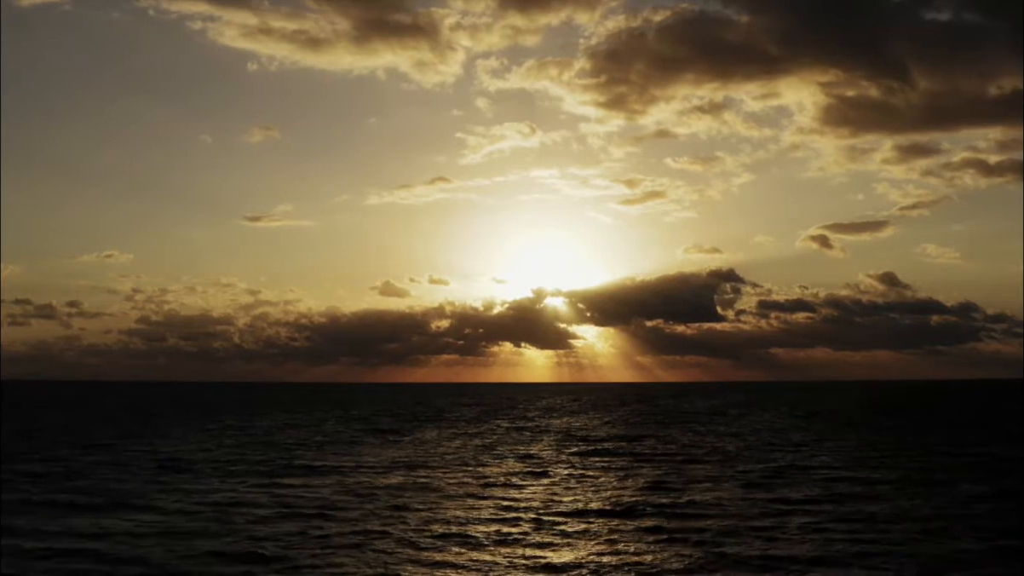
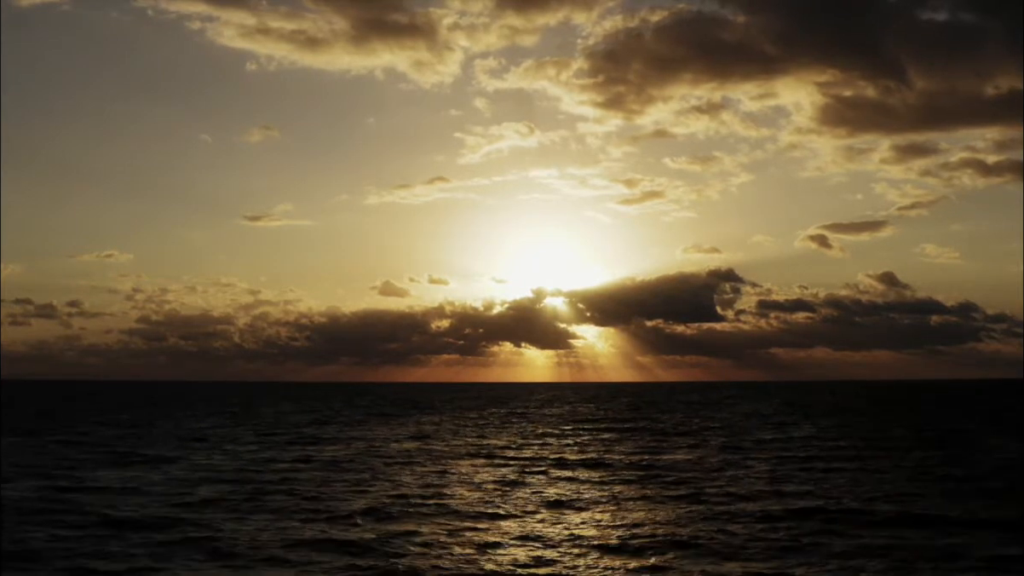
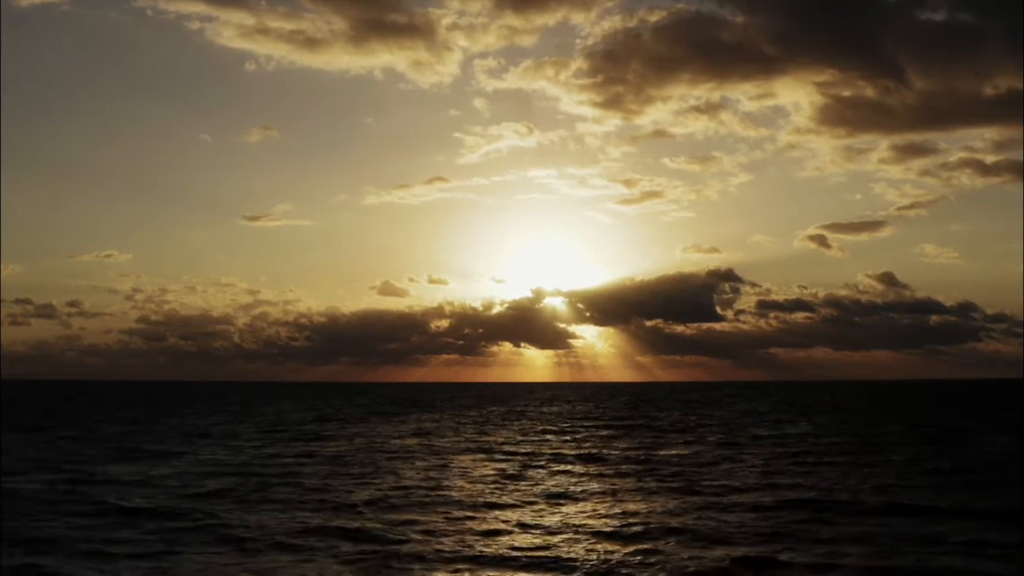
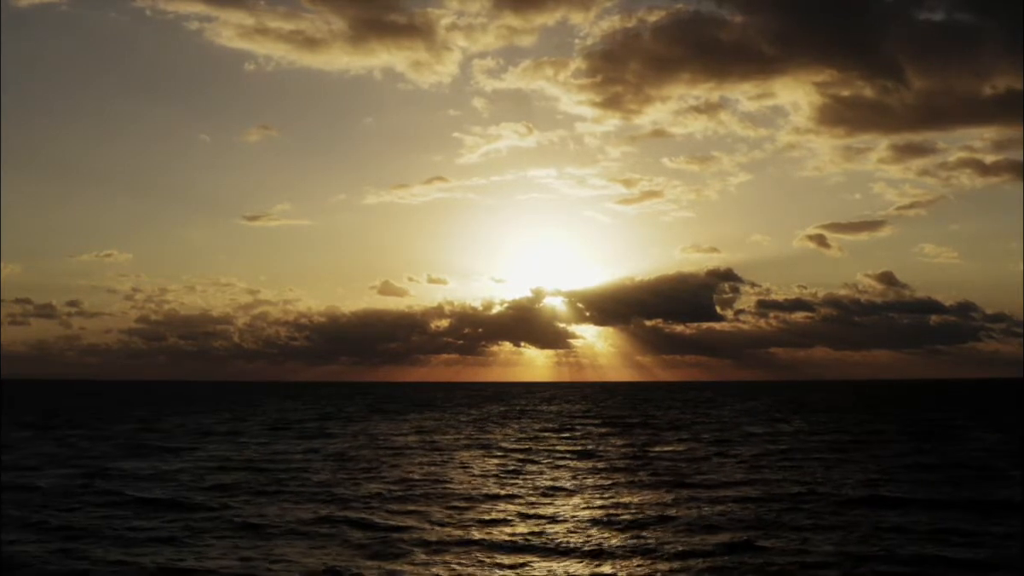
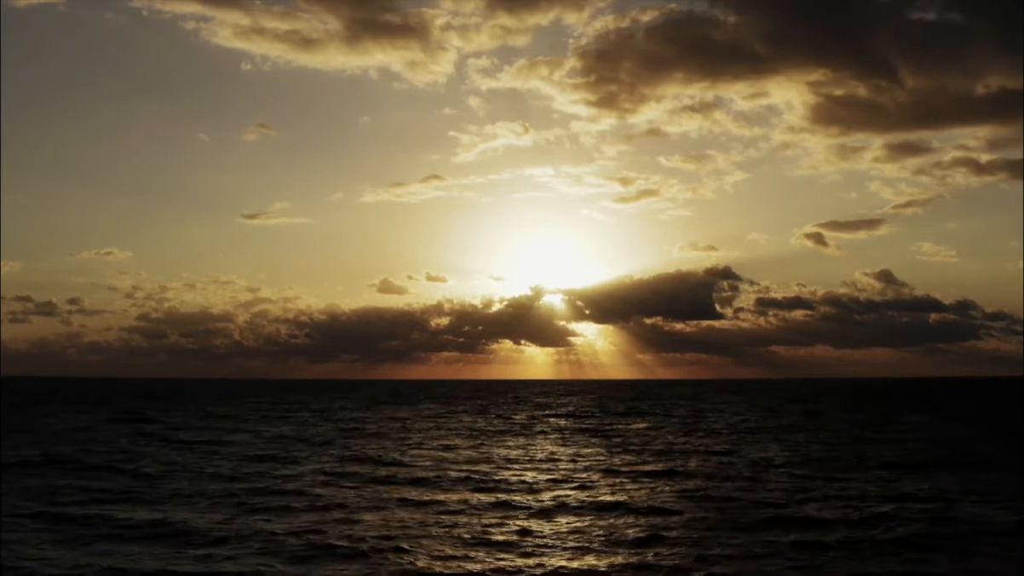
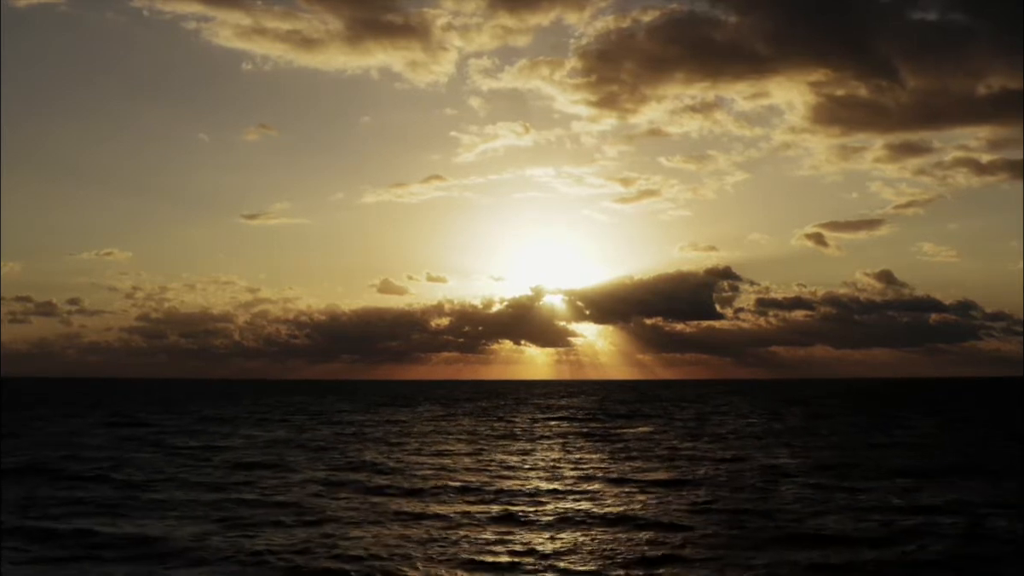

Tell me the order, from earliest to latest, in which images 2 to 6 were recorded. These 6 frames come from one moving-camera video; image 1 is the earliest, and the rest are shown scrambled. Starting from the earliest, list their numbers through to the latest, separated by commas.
2, 3, 4, 6, 5
